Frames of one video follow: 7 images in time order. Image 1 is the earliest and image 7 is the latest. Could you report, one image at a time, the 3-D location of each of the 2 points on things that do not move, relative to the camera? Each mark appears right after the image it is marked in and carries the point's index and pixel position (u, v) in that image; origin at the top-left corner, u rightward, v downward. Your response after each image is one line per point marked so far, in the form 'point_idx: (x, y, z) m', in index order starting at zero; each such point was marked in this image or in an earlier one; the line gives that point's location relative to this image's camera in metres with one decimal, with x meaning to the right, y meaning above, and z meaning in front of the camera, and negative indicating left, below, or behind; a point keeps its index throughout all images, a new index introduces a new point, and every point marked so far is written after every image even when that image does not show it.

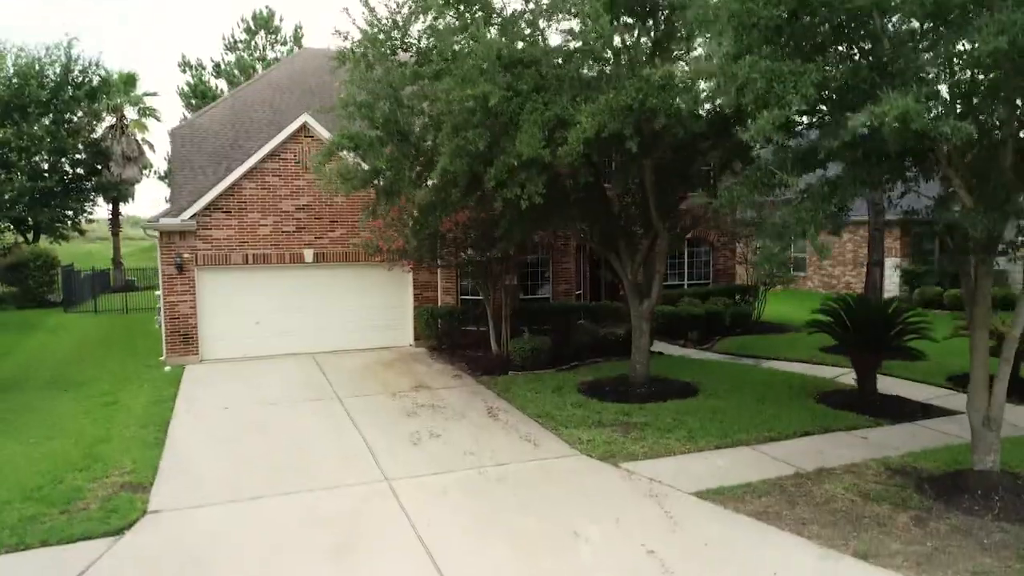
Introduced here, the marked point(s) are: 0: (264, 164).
0: (-4.9, +2.4, +15.1) m
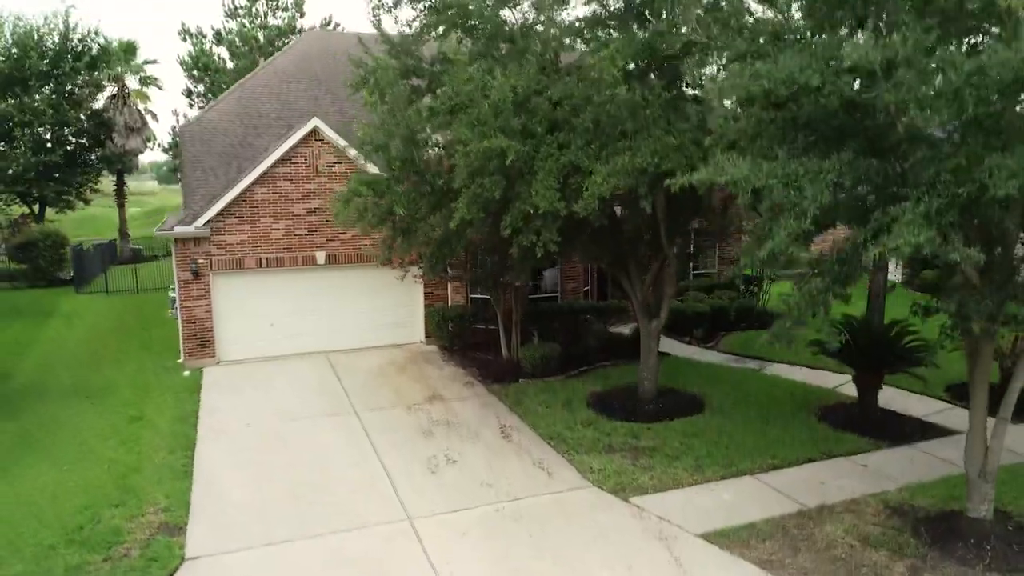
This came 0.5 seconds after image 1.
0: (-4.7, +2.4, +15.2) m
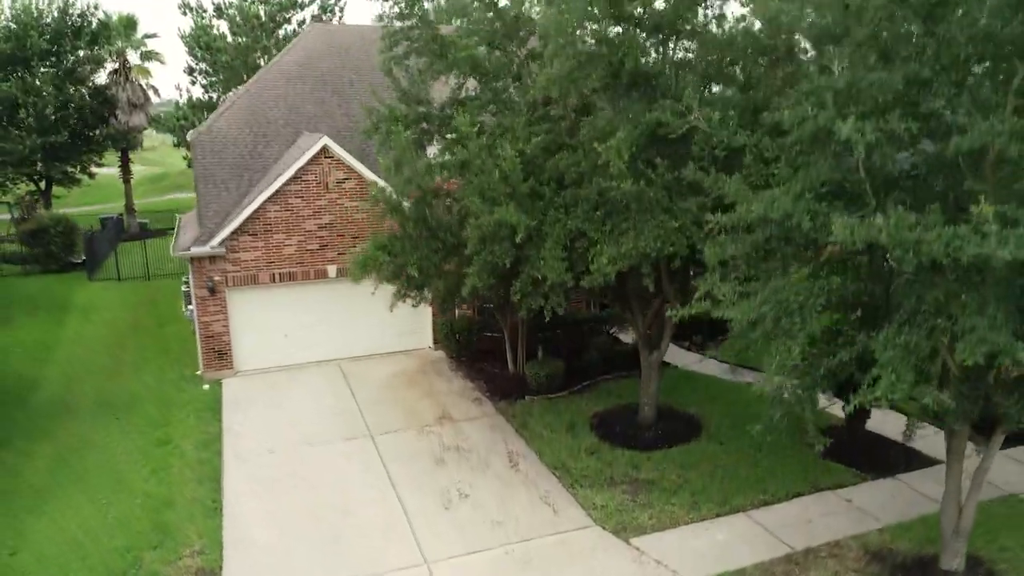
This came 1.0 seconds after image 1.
0: (-4.5, +2.0, +15.5) m
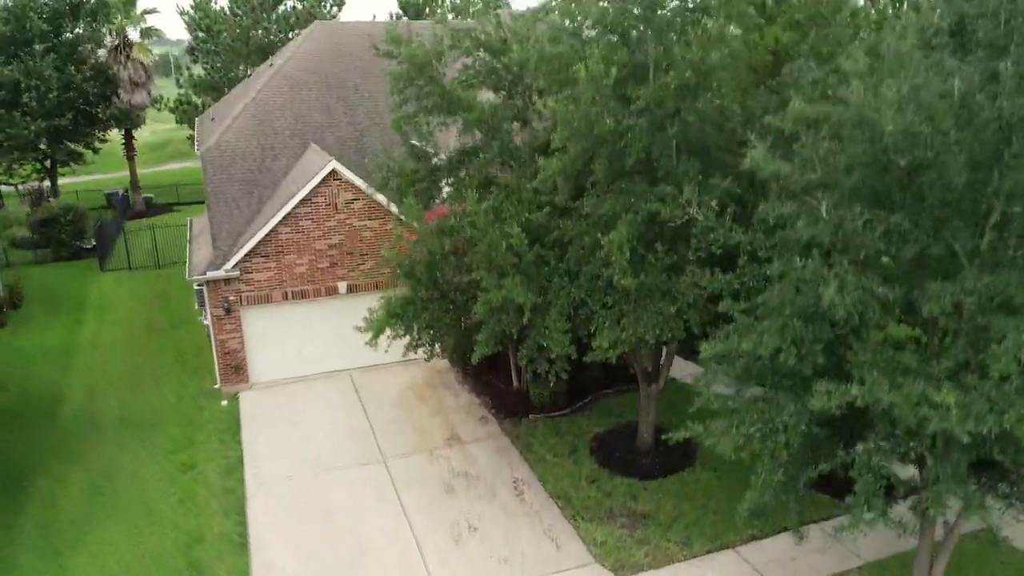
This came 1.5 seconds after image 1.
0: (-4.4, +1.6, +16.0) m
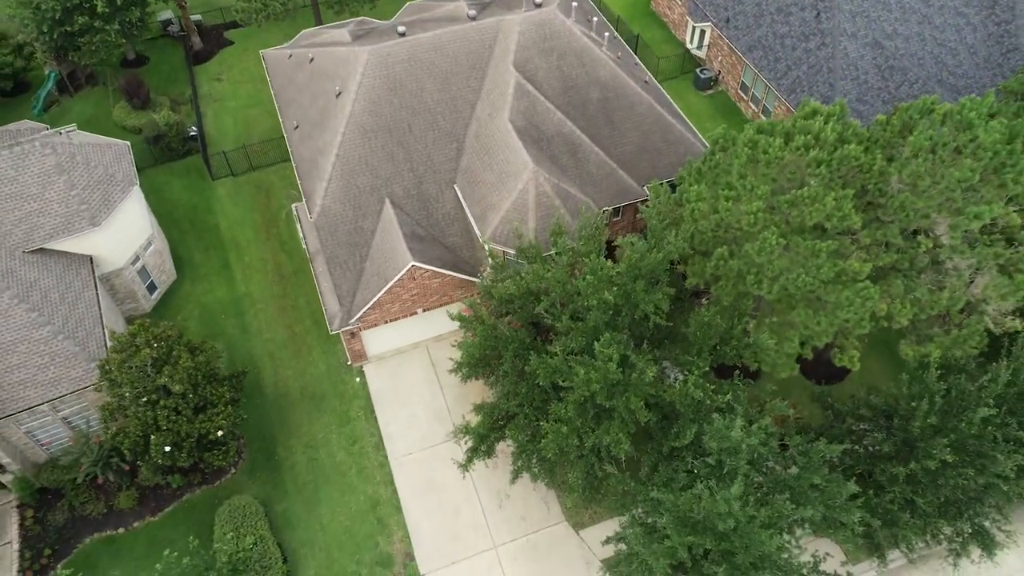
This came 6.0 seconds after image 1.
0: (-3.9, 0.0, +25.0) m
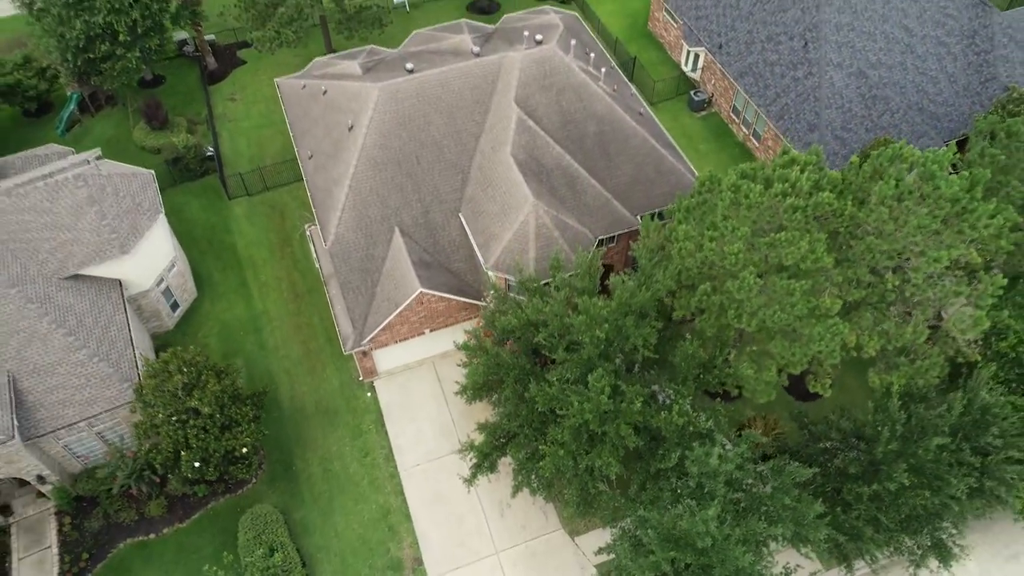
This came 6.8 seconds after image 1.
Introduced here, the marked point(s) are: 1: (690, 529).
0: (-3.9, -0.8, +26.8) m
1: (+4.4, -5.9, +18.9) m
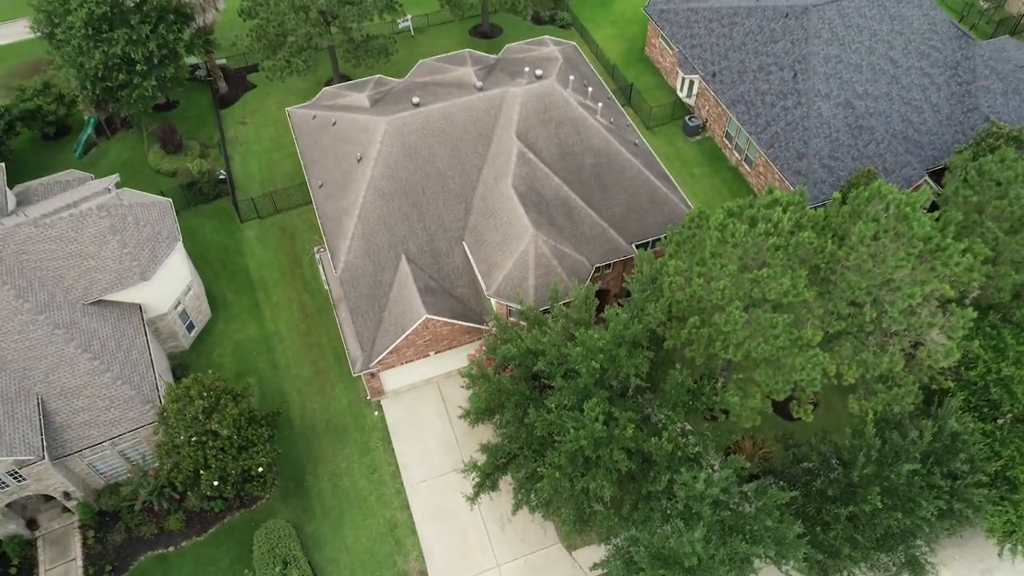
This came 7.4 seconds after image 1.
0: (-3.9, -1.8, +28.3) m
1: (+4.4, -6.9, +20.4) m
